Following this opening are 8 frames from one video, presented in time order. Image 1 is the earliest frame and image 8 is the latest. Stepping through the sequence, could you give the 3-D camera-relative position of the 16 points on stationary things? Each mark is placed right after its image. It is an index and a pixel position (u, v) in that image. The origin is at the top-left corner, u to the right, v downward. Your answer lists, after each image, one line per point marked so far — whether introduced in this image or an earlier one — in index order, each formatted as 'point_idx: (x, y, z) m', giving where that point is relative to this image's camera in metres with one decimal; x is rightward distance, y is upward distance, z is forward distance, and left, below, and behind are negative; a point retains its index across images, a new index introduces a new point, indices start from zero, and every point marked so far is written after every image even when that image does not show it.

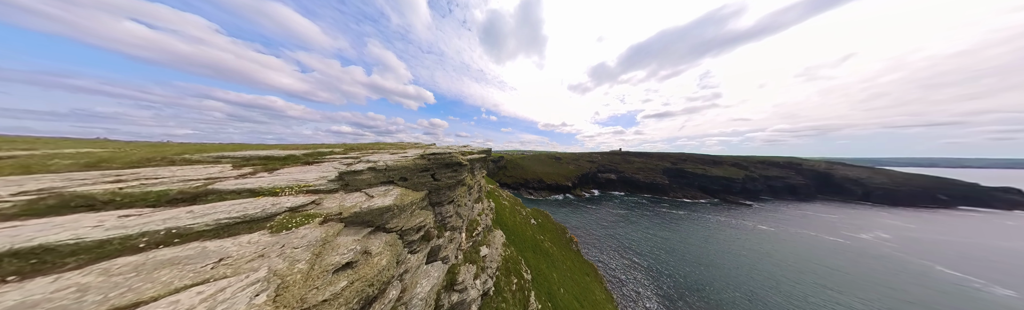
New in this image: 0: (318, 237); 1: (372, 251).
0: (-13.0, -5.5, +8.2) m
1: (-10.4, -7.1, +9.0) m
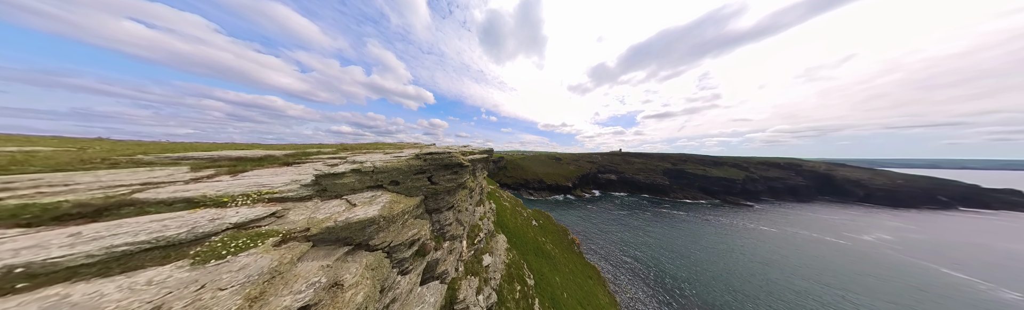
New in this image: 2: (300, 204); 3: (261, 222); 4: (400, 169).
0: (-11.9, -5.4, +6.0) m
1: (-9.3, -7.1, +6.7) m
2: (-16.5, -3.6, +9.7) m
3: (-16.1, -4.1, +8.0) m
4: (-12.5, -1.6, +13.9) m
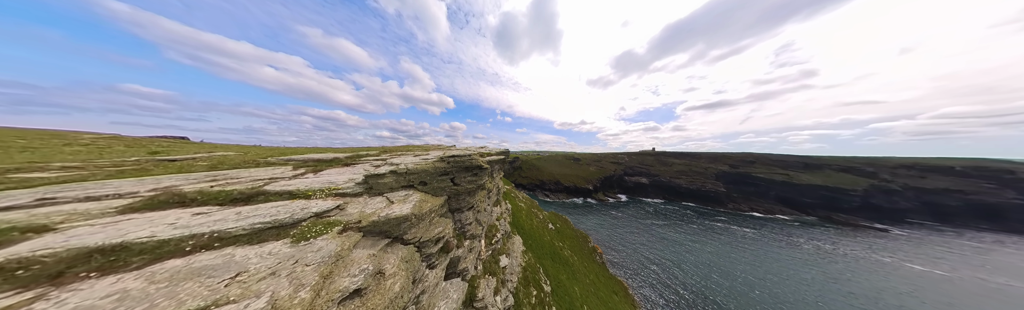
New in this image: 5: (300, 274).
0: (-11.0, -5.8, +7.5) m
1: (-8.3, -7.5, +8.0) m
2: (-15.0, -4.0, +11.9) m
3: (-14.9, -4.5, +10.1) m
4: (-10.5, -2.1, +15.5) m
5: (-10.6, -6.0, +6.0) m
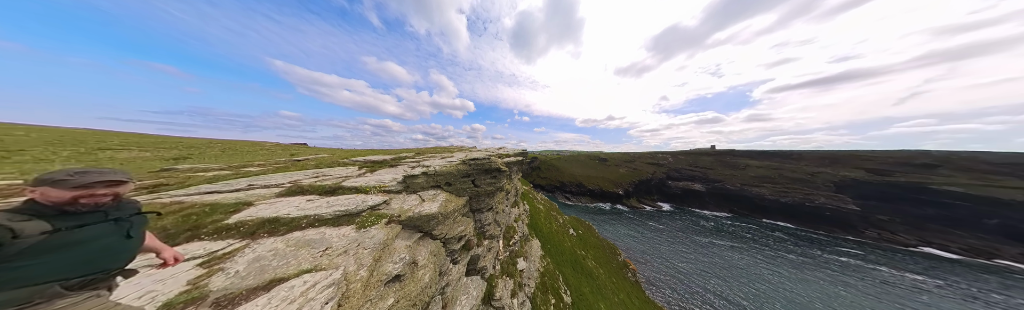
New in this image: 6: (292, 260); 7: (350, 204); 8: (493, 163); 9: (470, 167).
0: (-10.0, -6.4, +9.4) m
1: (-7.2, -8.1, +9.4) m
2: (-13.3, -4.6, +14.3) m
3: (-13.5, -5.1, +12.6) m
4: (-8.3, -2.5, +17.2) m
5: (-9.9, -6.6, +7.8) m
6: (-14.5, -6.7, +8.3) m
7: (-15.7, -4.6, +12.0) m
8: (-2.8, -1.3, +18.9) m
9: (-6.2, -1.8, +18.3) m
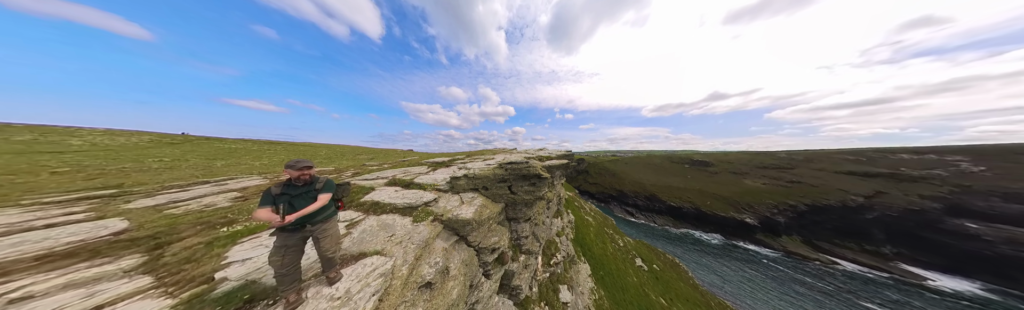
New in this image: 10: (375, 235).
0: (-7.3, -6.8, +10.2) m
1: (-4.6, -8.4, +9.3) m
2: (-8.9, -5.1, +15.9) m
3: (-9.5, -5.6, +14.3) m
4: (-3.3, -3.0, +17.1) m
5: (-7.7, -7.0, +8.6) m
6: (-11.9, -7.1, +10.6) m
7: (-11.9, -5.1, +14.5) m
8: (+2.5, -1.7, +17.0) m
9: (-0.9, -2.2, +17.5) m
10: (-12.1, -6.8, +10.9) m
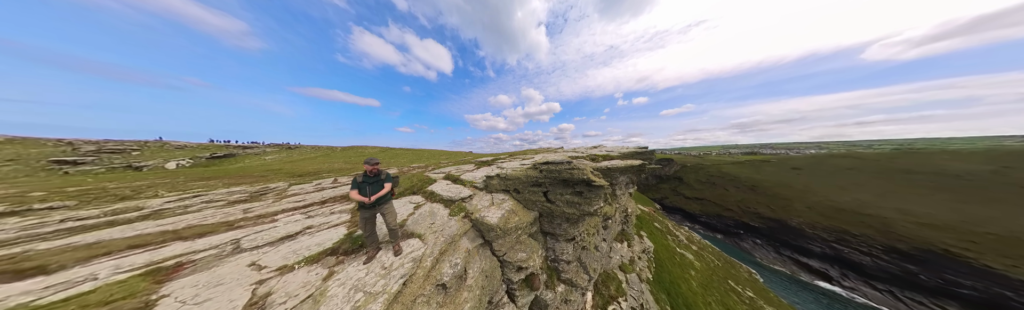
0: (-4.9, -6.4, +10.3) m
1: (-2.9, -7.9, +8.4) m
2: (-4.3, -4.8, +16.2) m
3: (-5.5, -5.3, +15.0) m
4: (+1.4, -2.7, +15.2) m
5: (-5.9, -6.5, +8.9) m
6: (-9.1, -6.7, +12.3) m
7: (-7.6, -4.8, +16.0) m
8: (+6.8, -1.5, +13.1) m
9: (+3.7, -2.0, +14.8) m
10: (-9.2, -6.4, +12.7) m
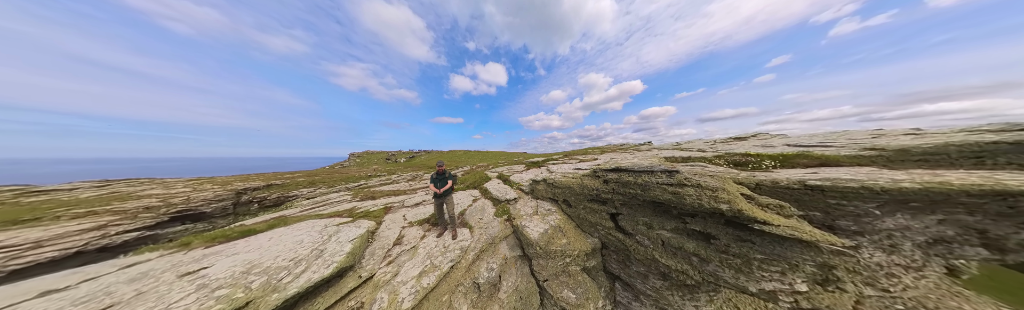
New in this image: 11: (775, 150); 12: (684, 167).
0: (-1.6, -6.5, +9.8) m
1: (-0.6, -8.0, +7.2) m
2: (+1.5, -4.9, +14.9) m
3: (-0.1, -5.4, +14.3) m
4: (+6.2, -2.8, +11.6) m
5: (-3.1, -6.6, +9.0) m
6: (-4.5, -6.8, +13.4) m
7: (-1.6, -5.0, +16.1) m
8: (+10.1, -1.5, +7.3) m
9: (+8.1, -2.0, +10.1) m
10: (-4.4, -6.6, +13.8) m
11: (+19.6, -0.1, +9.6) m
12: (+11.8, -0.6, +8.6) m
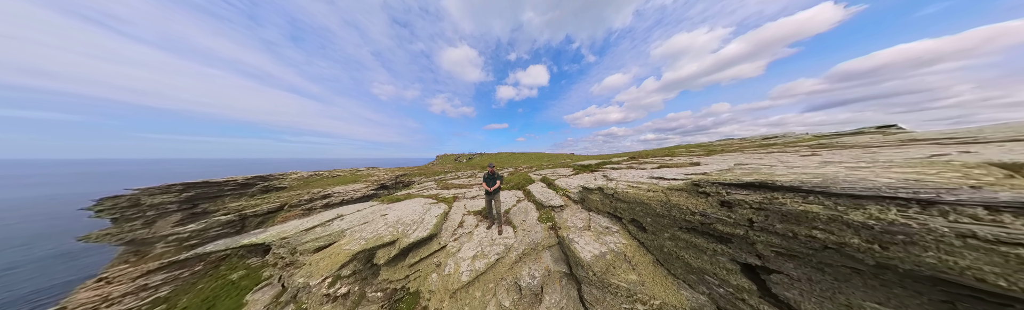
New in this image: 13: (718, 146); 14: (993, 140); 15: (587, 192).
0: (+1.3, -6.7, +8.7) m
1: (+1.4, -8.2, +5.8) m
2: (+6.0, -5.2, +12.4) m
3: (+4.2, -5.7, +12.4) m
4: (+9.2, -3.0, +7.7) m
5: (-0.3, -6.9, +8.4) m
6: (-0.1, -7.1, +13.0) m
7: (+3.5, -5.2, +14.6) m
8: (+11.4, -1.6, +2.4) m
9: (+10.5, -2.2, +5.7) m
10: (+0.1, -6.9, +13.4) m
11: (+21.1, -0.1, +1.3) m
12: (+13.5, -0.7, +3.0) m
13: (+30.5, +0.7, +22.1) m
14: (+22.1, +0.7, +6.3) m
15: (+7.5, -3.6, +12.2) m
